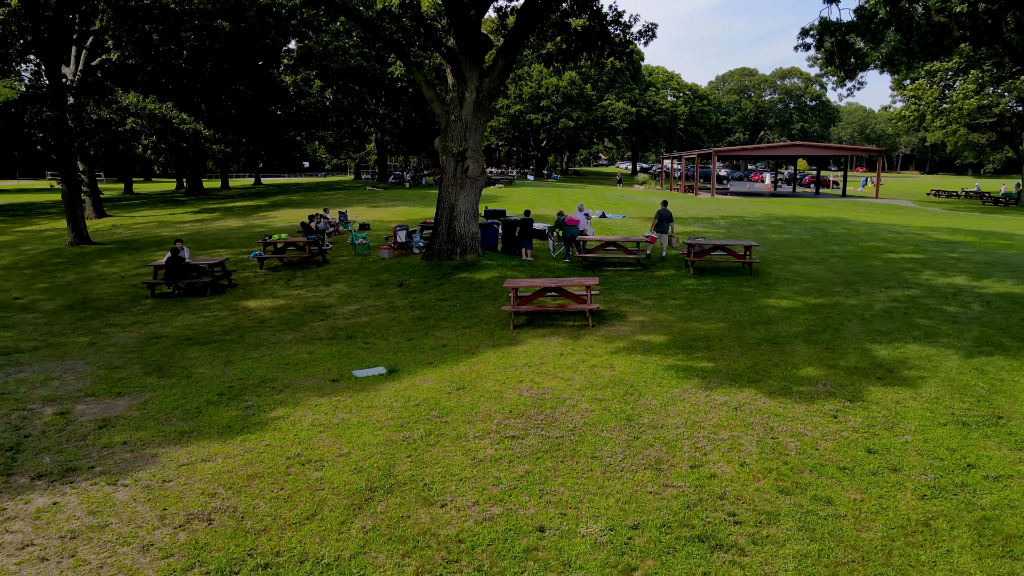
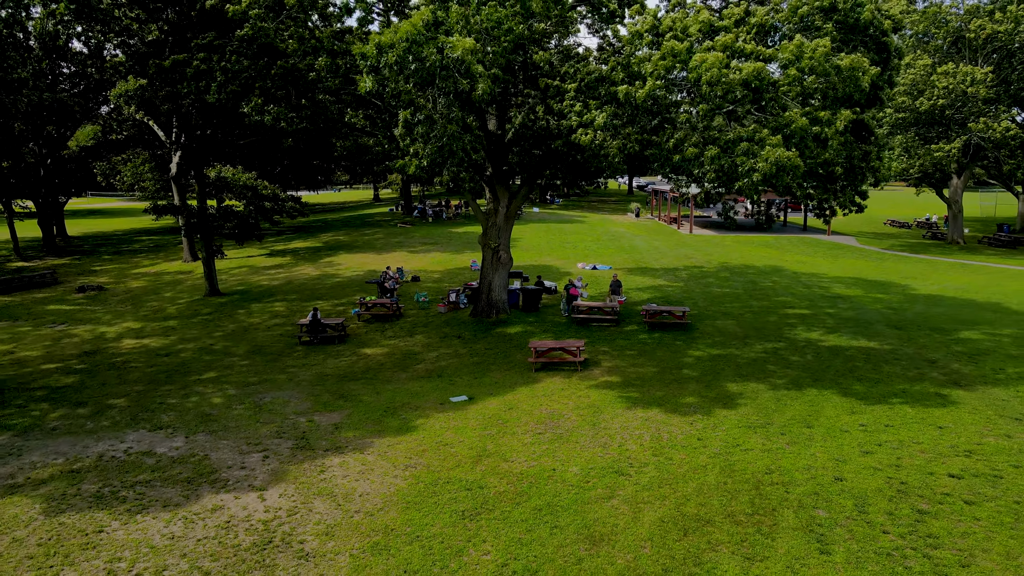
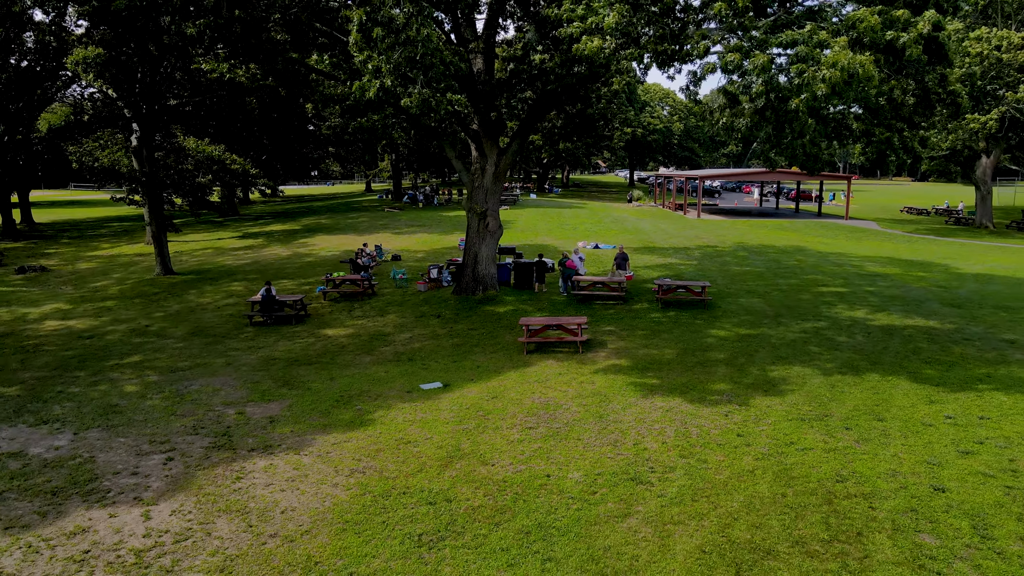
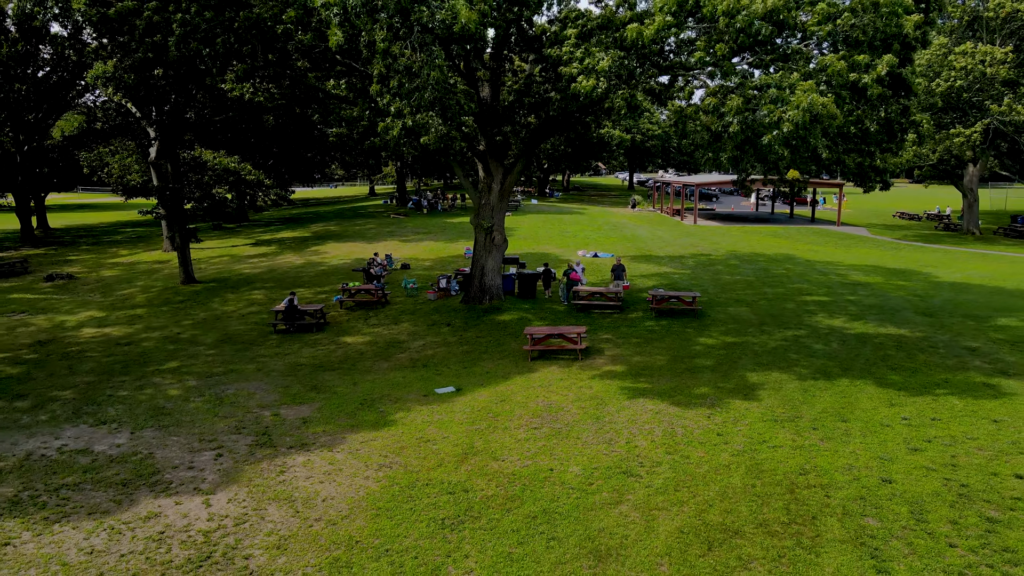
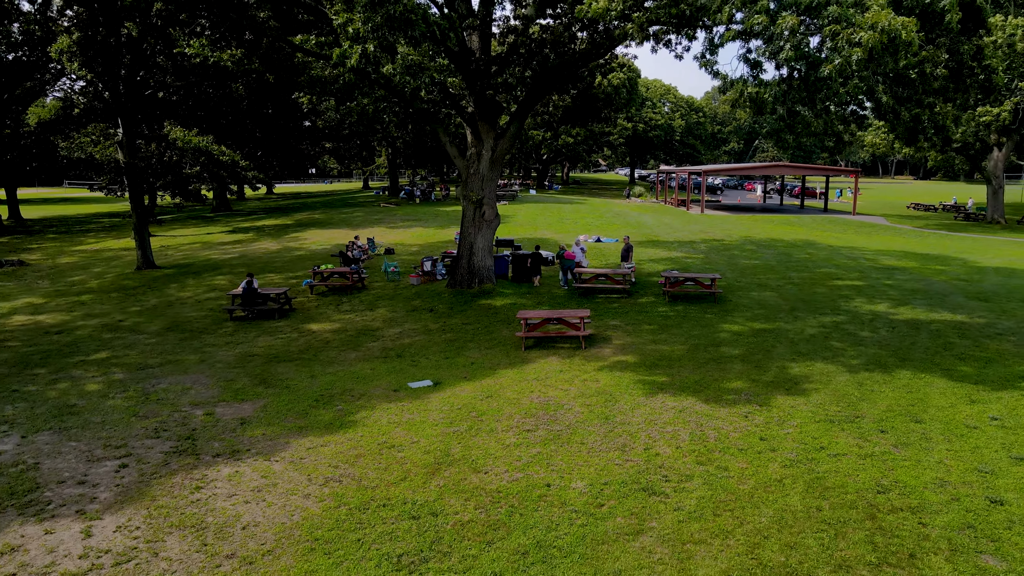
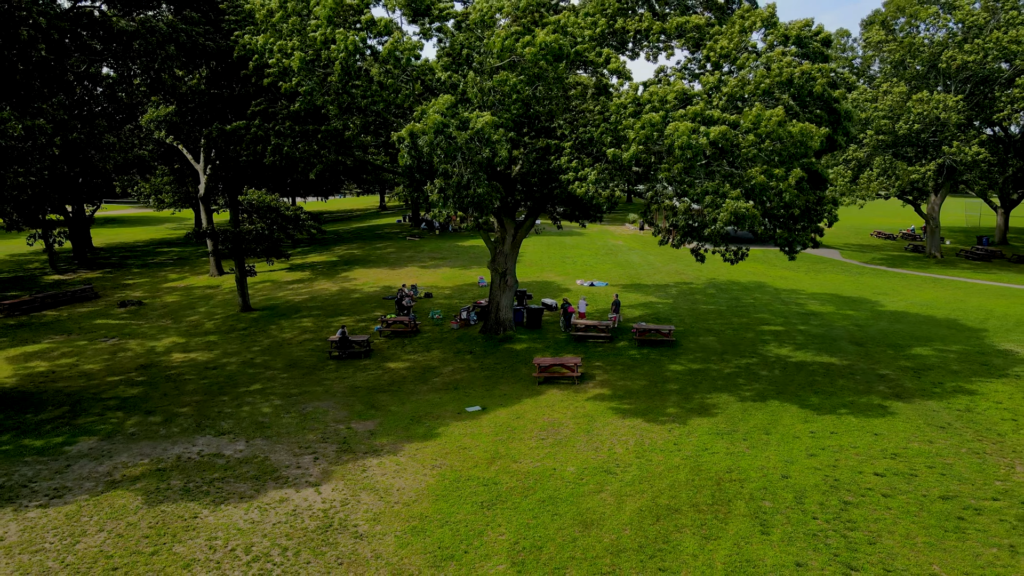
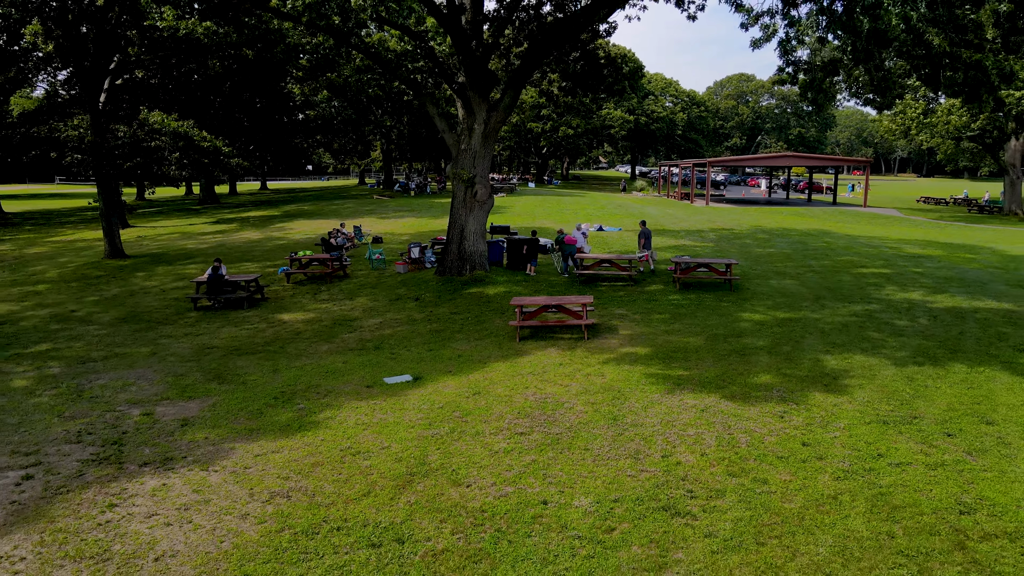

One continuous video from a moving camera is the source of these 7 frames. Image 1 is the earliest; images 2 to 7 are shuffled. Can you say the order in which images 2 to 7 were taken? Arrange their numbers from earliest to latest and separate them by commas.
7, 5, 3, 4, 2, 6
